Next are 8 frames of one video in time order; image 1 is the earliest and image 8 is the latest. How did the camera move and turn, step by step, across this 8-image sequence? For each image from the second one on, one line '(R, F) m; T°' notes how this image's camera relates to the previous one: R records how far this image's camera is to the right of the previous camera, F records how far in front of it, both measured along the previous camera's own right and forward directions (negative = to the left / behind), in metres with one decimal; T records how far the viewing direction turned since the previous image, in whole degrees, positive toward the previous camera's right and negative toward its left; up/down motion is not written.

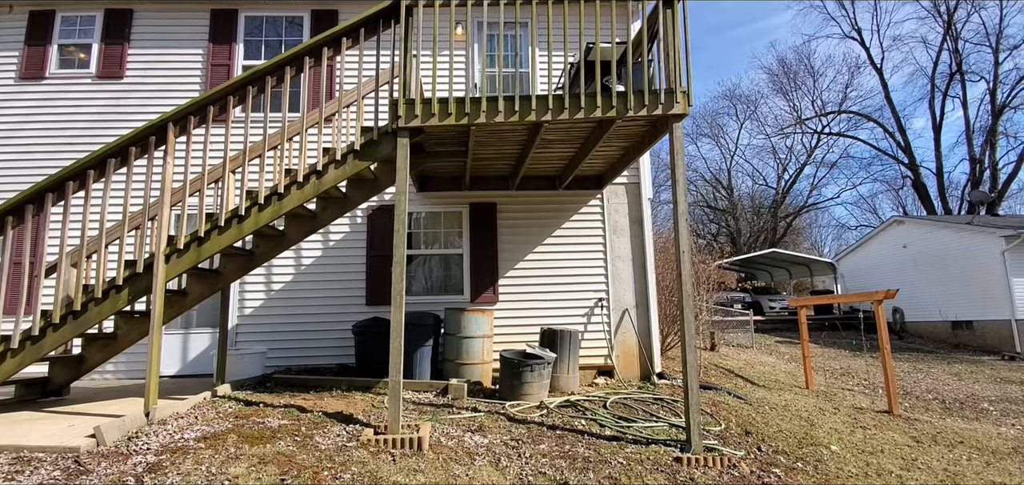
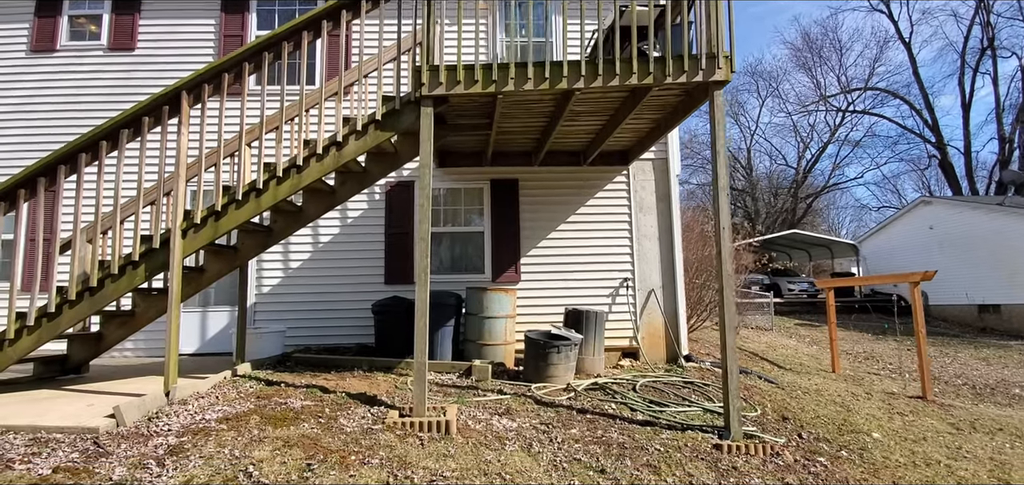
(-0.2, +0.2) m; -1°
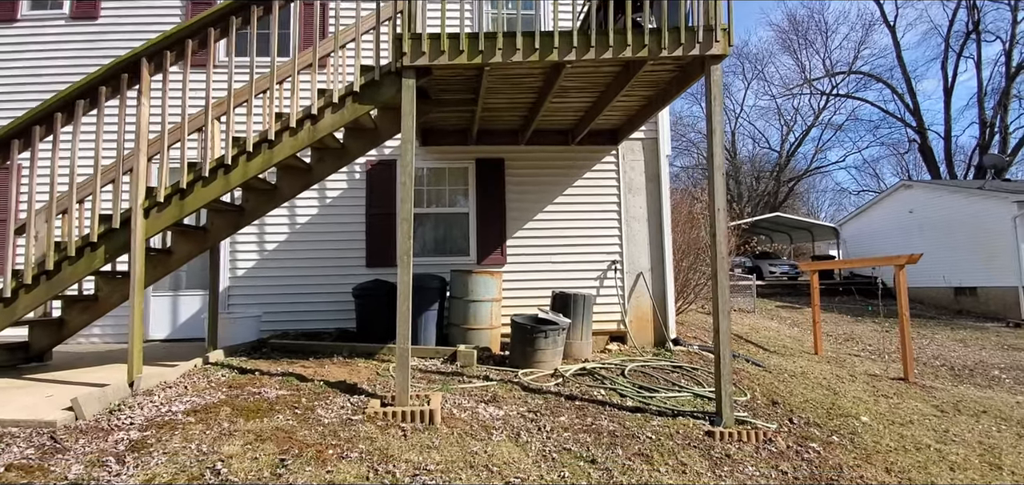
(0.0, +0.2) m; +2°
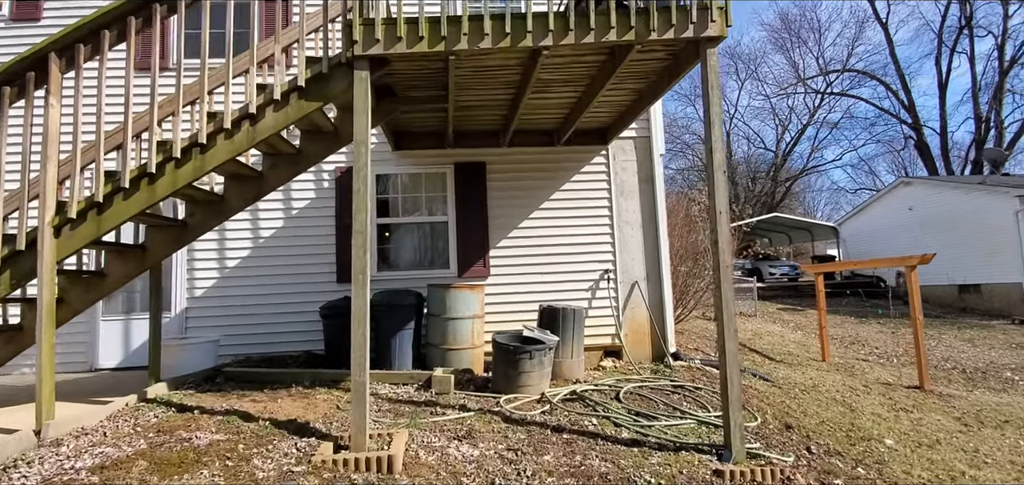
(+0.2, +0.5) m; 0°
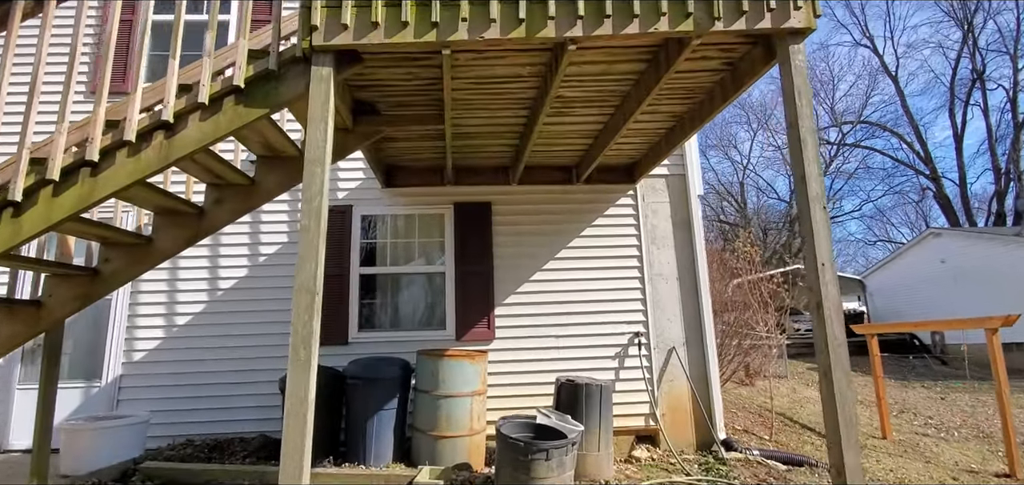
(0.0, +1.0) m; -1°
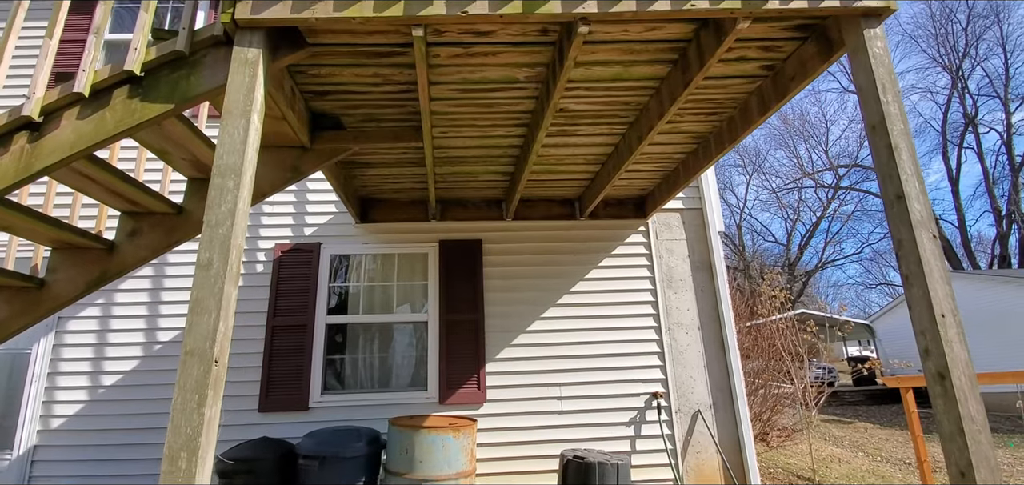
(0.0, +0.7) m; +1°
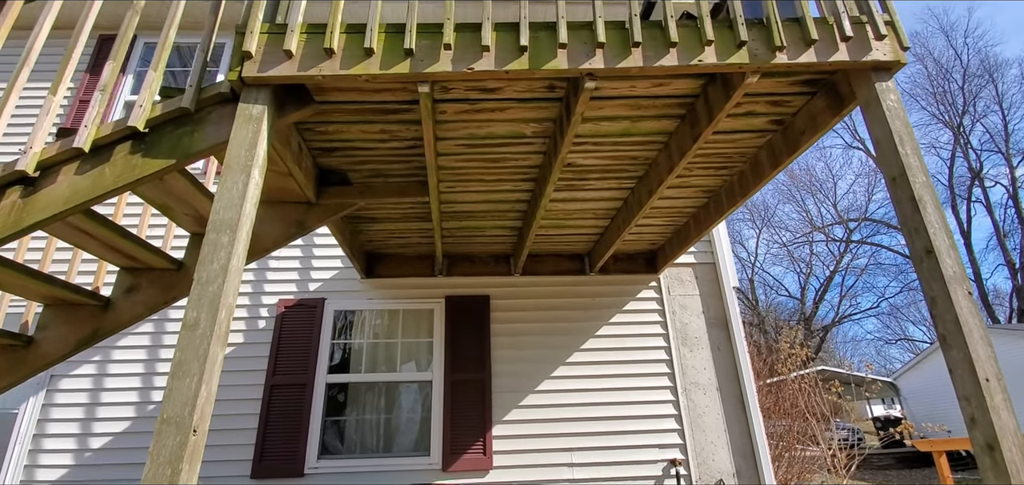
(0.0, +0.1) m; -1°
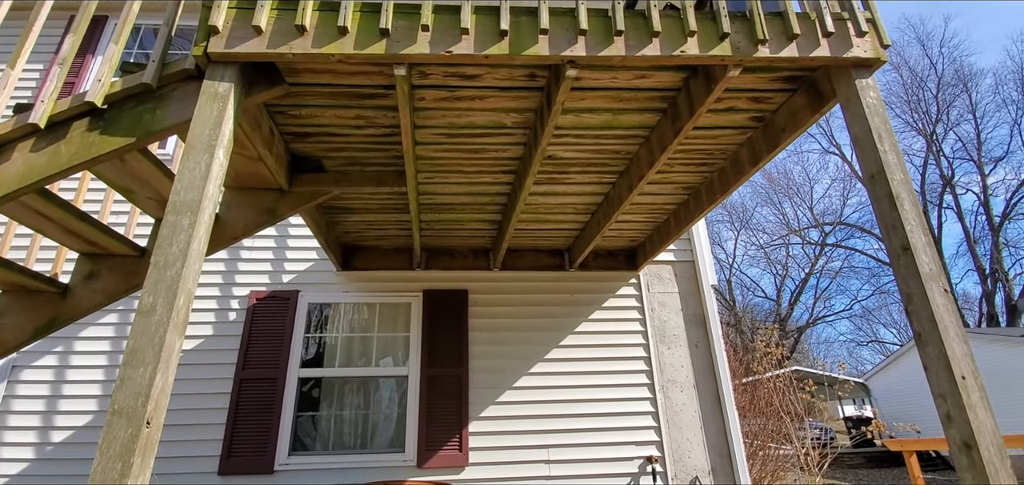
(0.0, 0.0) m; +2°
